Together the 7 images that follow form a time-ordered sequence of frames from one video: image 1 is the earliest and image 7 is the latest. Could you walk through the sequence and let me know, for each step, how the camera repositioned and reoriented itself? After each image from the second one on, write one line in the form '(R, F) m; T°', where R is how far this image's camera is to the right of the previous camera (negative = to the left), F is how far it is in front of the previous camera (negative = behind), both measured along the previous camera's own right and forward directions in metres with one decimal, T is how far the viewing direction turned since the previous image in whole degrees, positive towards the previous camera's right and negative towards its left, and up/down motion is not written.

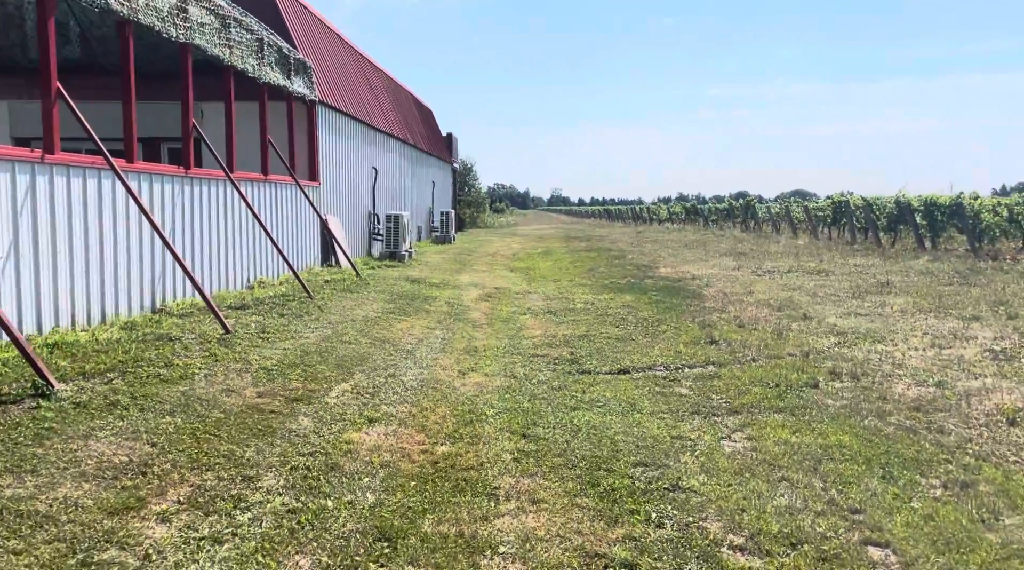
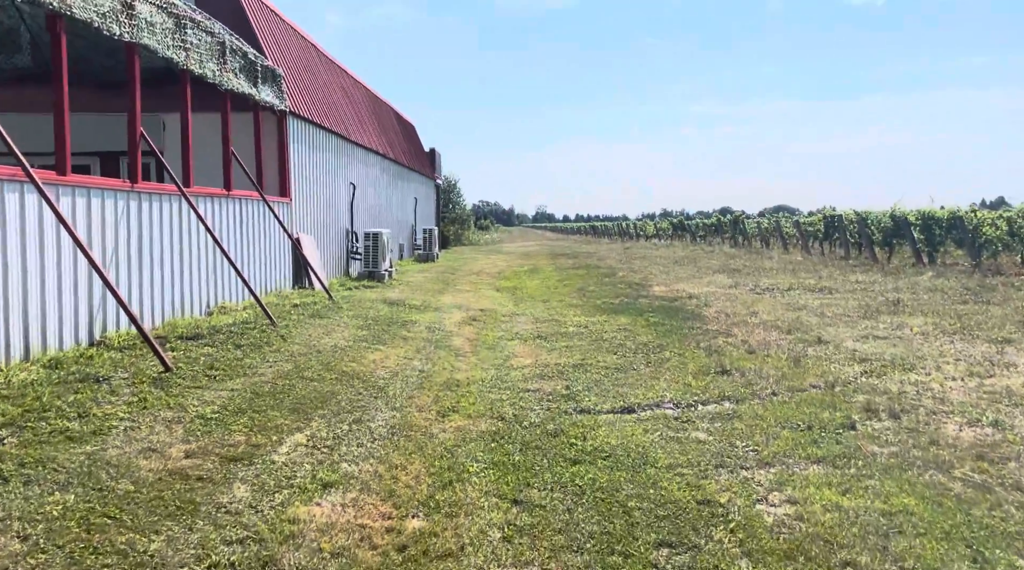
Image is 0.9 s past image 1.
(0.0, +1.0) m; +1°
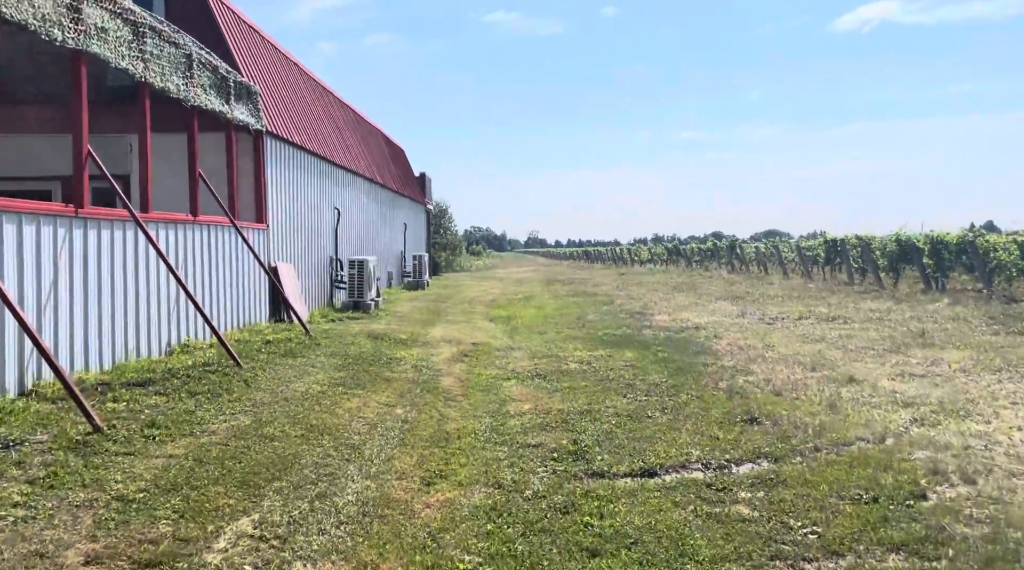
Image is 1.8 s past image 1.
(0.0, +1.0) m; 0°
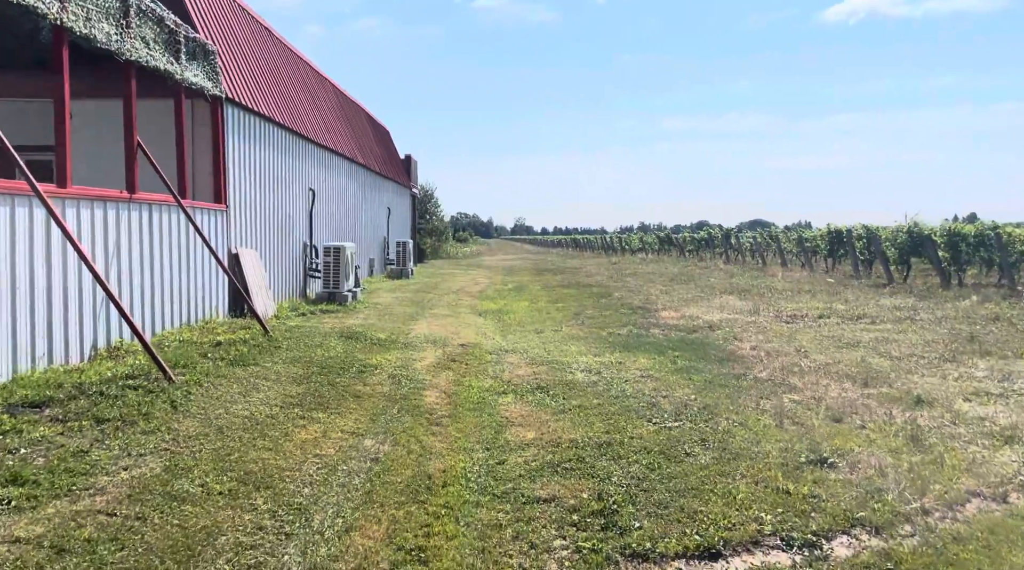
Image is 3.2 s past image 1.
(-0.1, +1.6) m; +1°
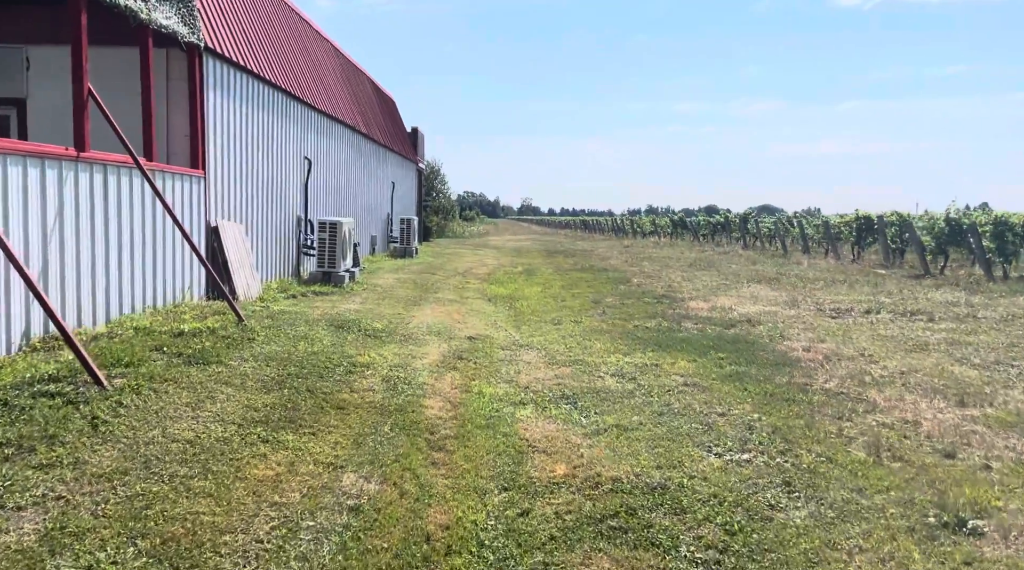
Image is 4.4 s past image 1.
(-0.1, +1.4) m; 0°
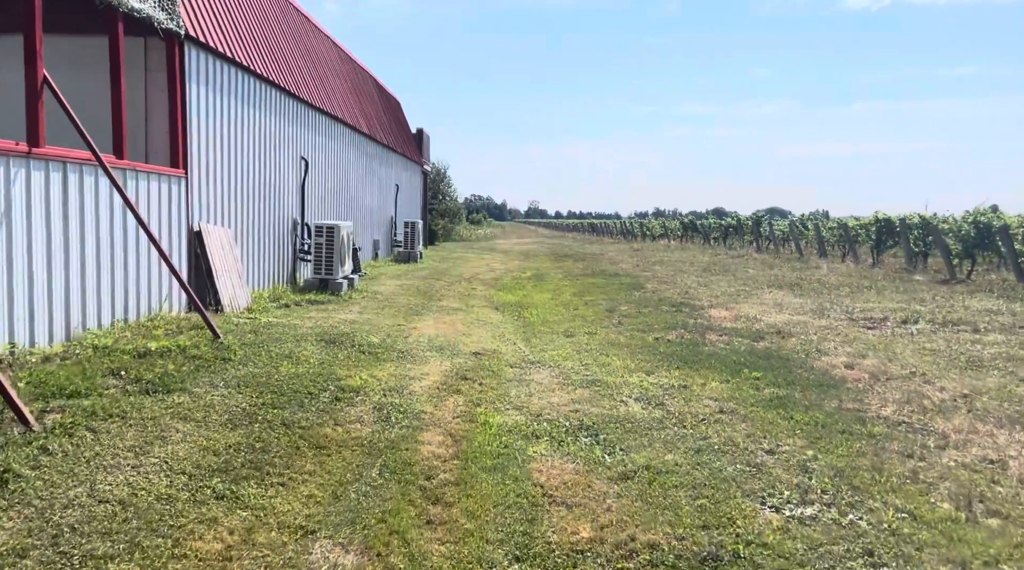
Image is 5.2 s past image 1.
(0.0, +0.9) m; 0°
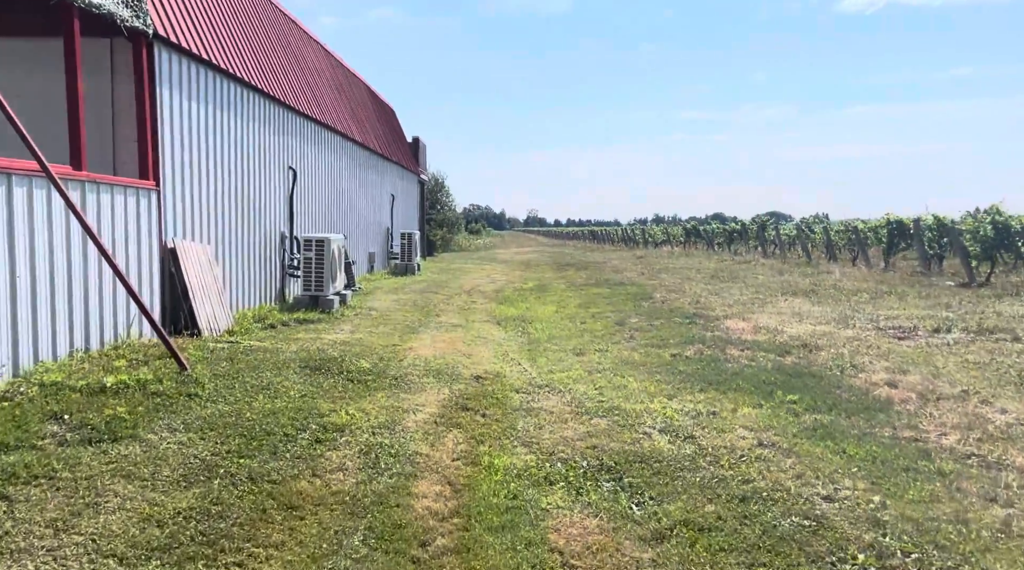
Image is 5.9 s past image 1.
(0.0, +0.8) m; 0°
